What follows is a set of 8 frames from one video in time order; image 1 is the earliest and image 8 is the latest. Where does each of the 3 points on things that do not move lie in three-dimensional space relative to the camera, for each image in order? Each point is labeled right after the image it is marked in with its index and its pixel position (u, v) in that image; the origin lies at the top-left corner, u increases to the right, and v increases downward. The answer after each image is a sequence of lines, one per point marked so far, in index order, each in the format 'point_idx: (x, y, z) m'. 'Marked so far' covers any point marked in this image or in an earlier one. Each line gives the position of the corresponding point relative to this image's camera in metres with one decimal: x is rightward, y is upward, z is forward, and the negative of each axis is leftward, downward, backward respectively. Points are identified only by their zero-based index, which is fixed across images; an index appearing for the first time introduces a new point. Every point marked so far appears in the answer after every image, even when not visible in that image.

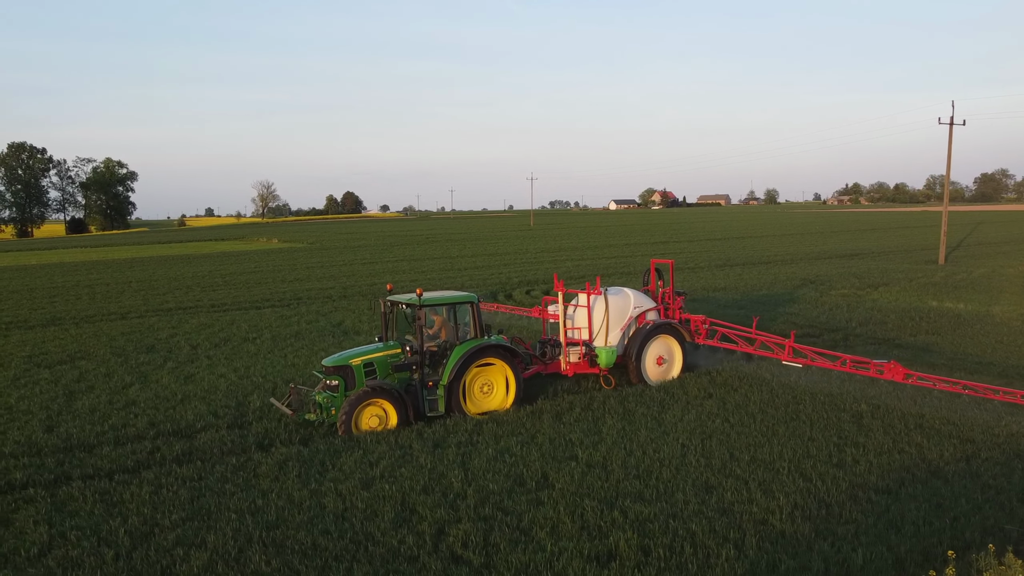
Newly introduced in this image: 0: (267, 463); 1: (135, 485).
0: (-2.2, -1.5, +7.1) m
1: (-3.1, -1.6, +6.7) m
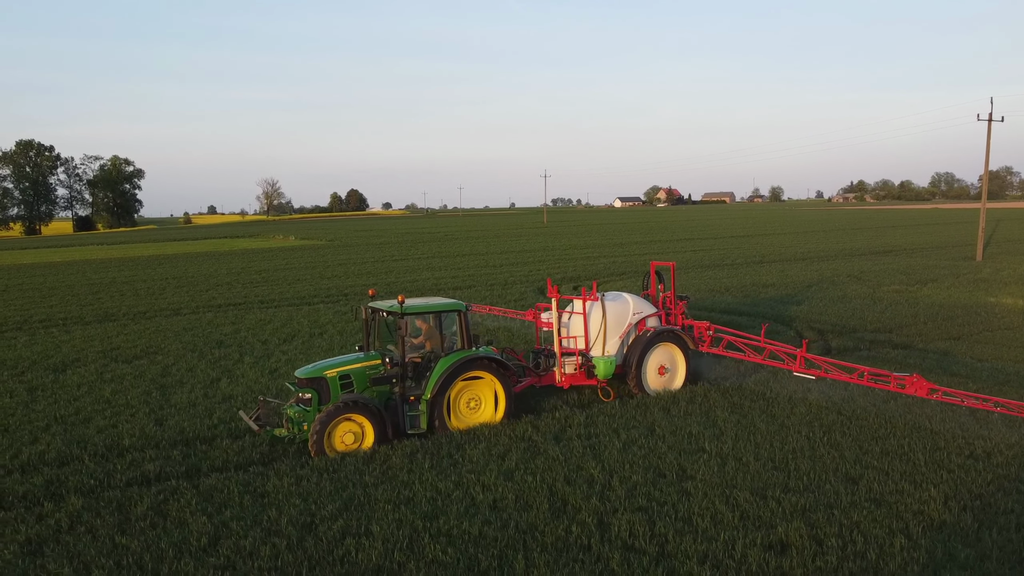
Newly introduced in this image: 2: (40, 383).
0: (-1.1, -1.5, +7.1) m
1: (-2.0, -1.6, +6.7) m
2: (-6.2, -1.3, +10.7) m
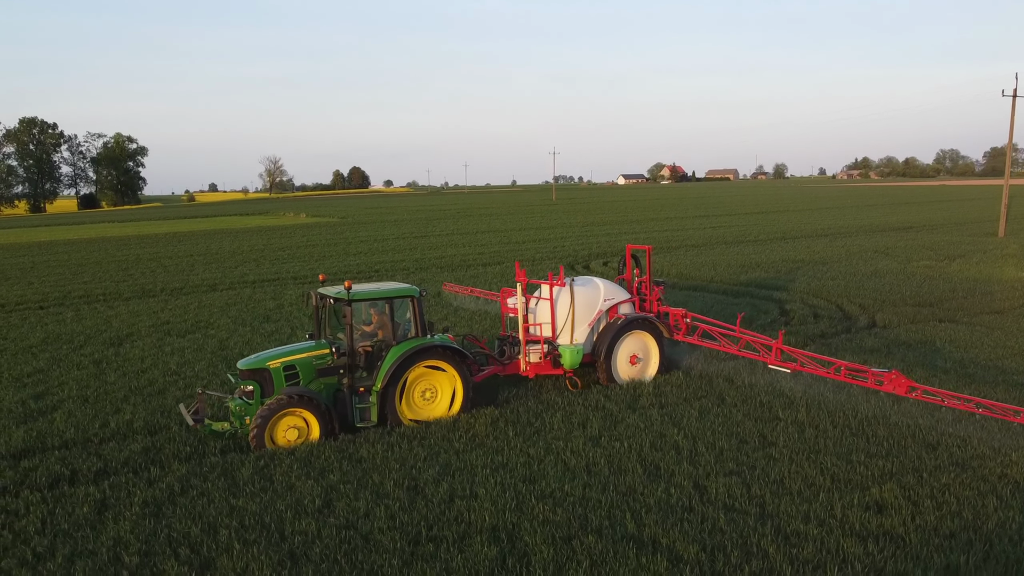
0: (-0.3, -1.2, +7.3) m
1: (-1.2, -1.3, +6.9) m
2: (-5.5, -0.9, +10.9) m
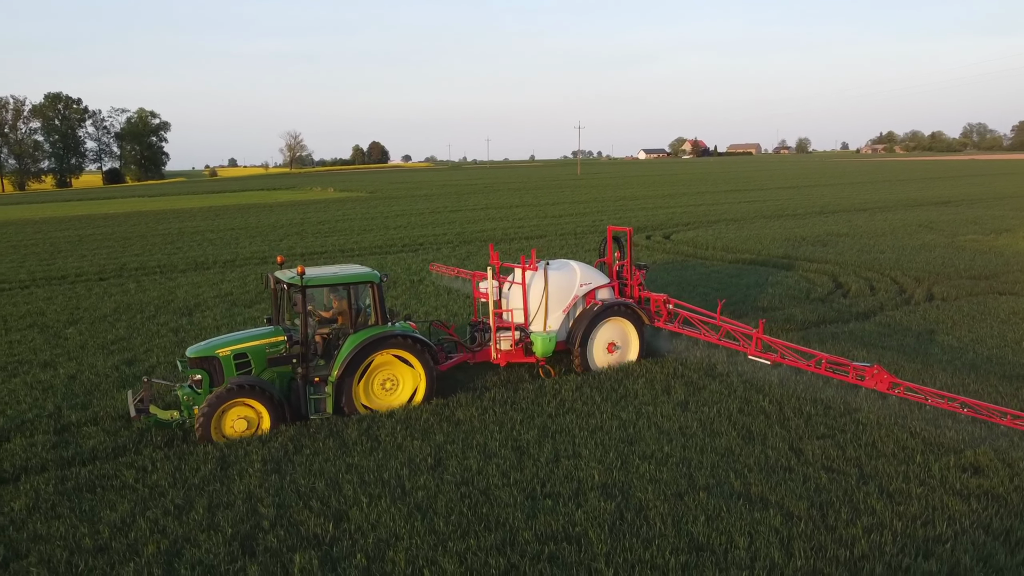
0: (+0.4, -1.0, +7.6) m
1: (-0.5, -1.1, +7.2) m
2: (-4.6, -0.5, +11.3) m
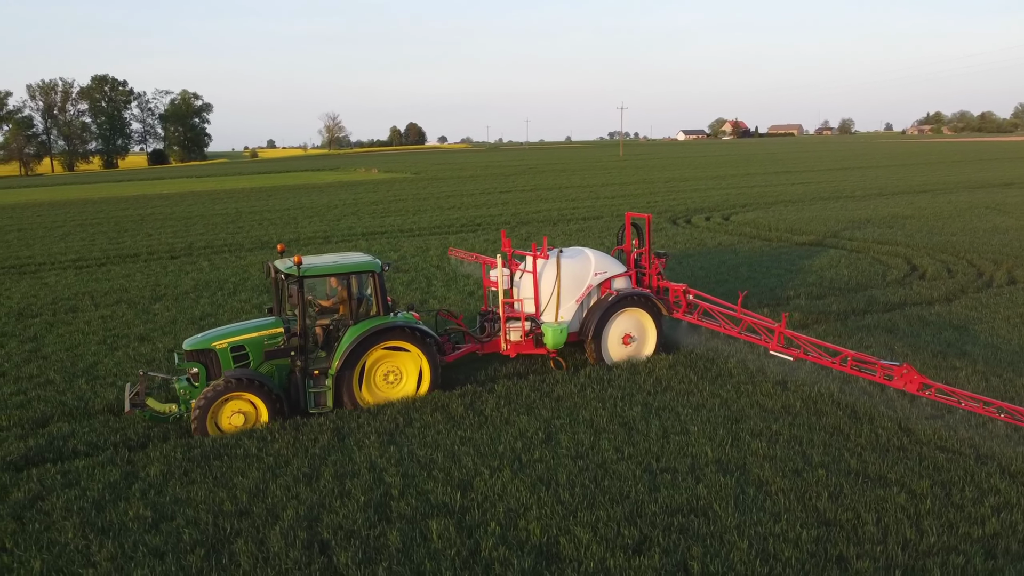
0: (+1.3, -0.8, +7.7) m
1: (+0.4, -0.9, +7.3) m
2: (-3.6, -0.2, +11.6) m
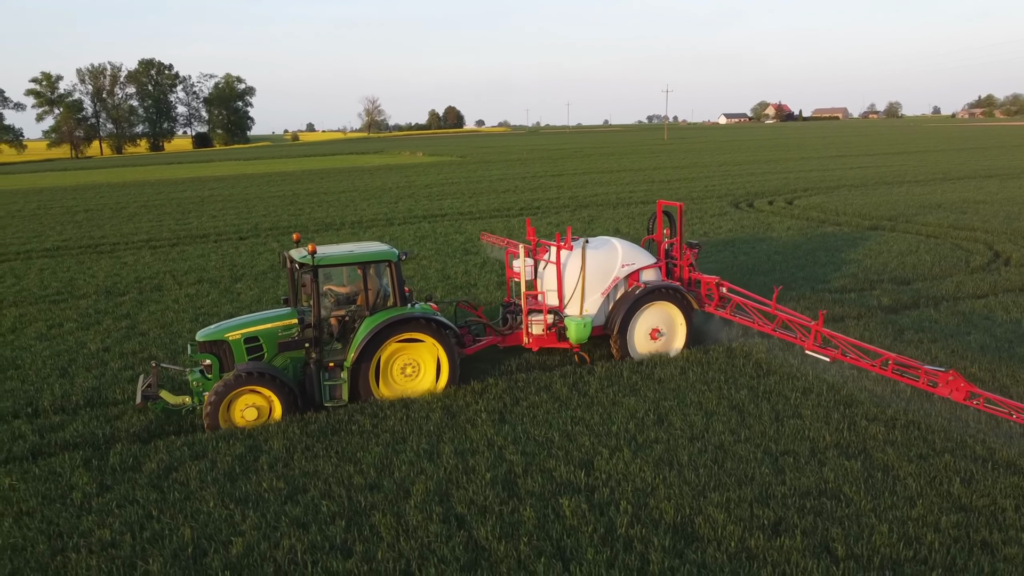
0: (+2.2, -0.6, +7.6) m
1: (+1.3, -0.7, +7.3) m
2: (-2.5, +0.1, +11.7) m
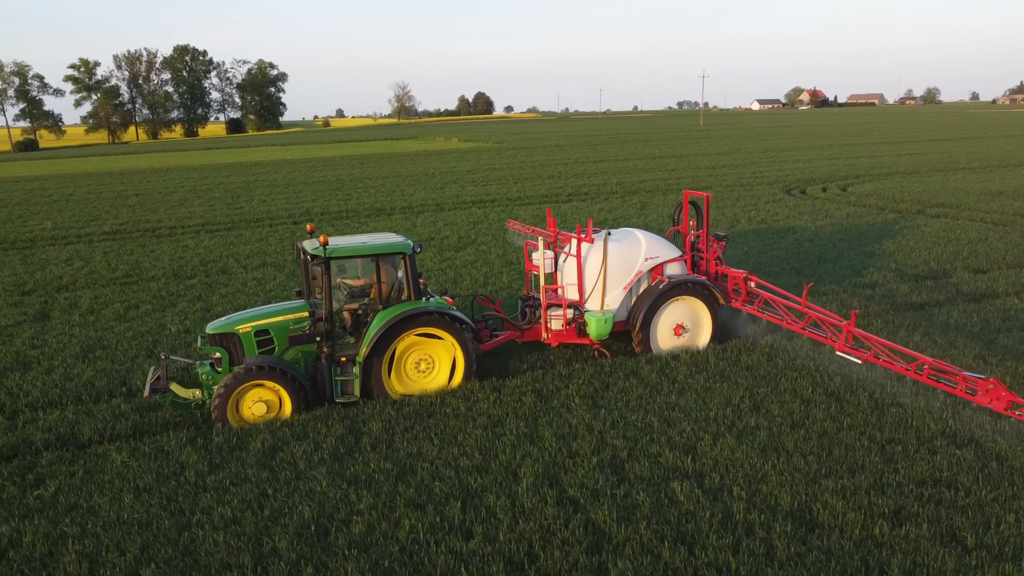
0: (+3.0, -0.5, +7.6) m
1: (+2.1, -0.6, +7.3) m
2: (-1.6, +0.3, +11.8) m
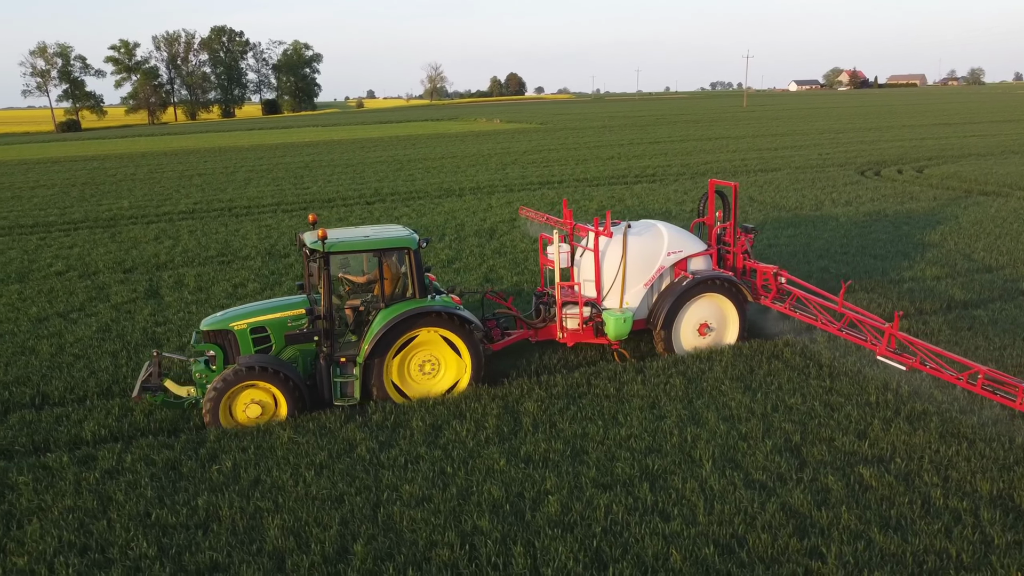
0: (+4.2, -0.3, +7.4) m
1: (+3.2, -0.4, +7.1) m
2: (-0.3, +0.6, +11.8) m
